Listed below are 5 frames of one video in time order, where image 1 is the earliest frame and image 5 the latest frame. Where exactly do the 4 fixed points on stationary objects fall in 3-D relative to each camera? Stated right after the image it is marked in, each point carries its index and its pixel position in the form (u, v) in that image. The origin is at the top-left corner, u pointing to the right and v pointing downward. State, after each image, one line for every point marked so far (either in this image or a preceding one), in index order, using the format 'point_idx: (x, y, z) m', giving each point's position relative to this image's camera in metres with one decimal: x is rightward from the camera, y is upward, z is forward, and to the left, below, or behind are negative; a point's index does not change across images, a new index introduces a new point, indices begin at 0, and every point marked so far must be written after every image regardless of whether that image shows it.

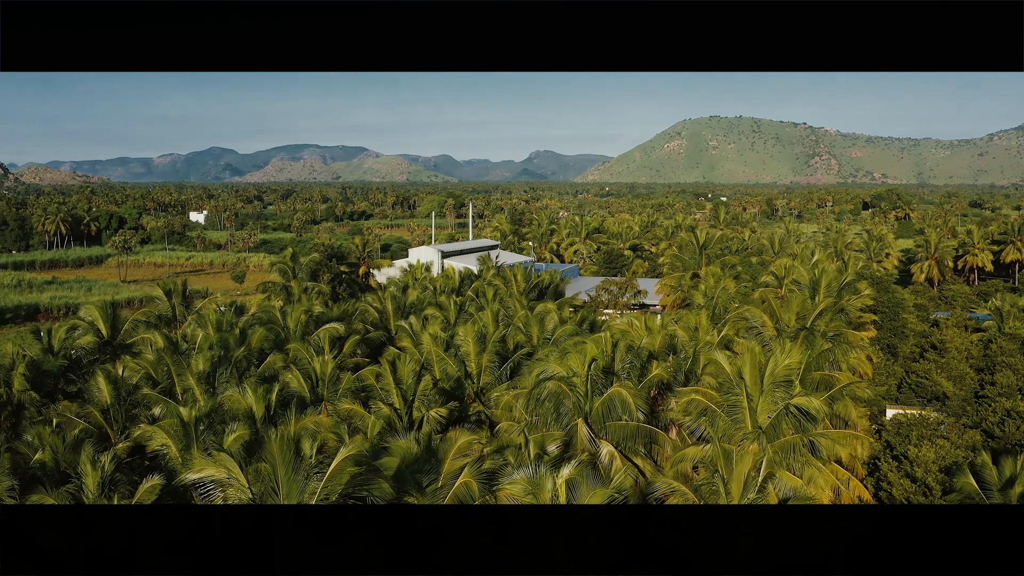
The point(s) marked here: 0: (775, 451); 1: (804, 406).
0: (+3.6, -2.2, +9.6) m
1: (+4.0, -1.7, +9.7) m
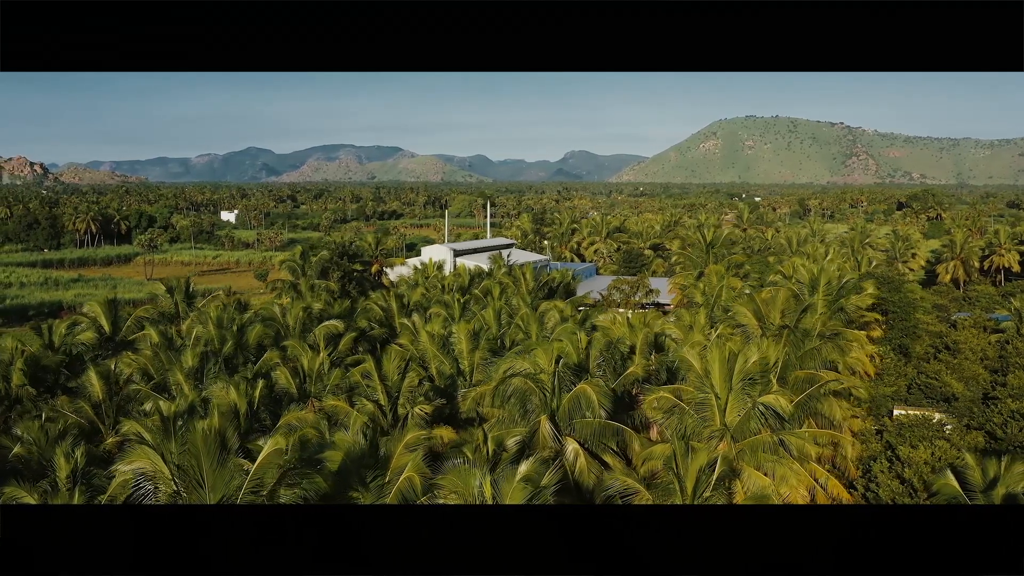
0: (+3.2, -2.2, +9.5) m
1: (+3.6, -1.6, +9.6) m
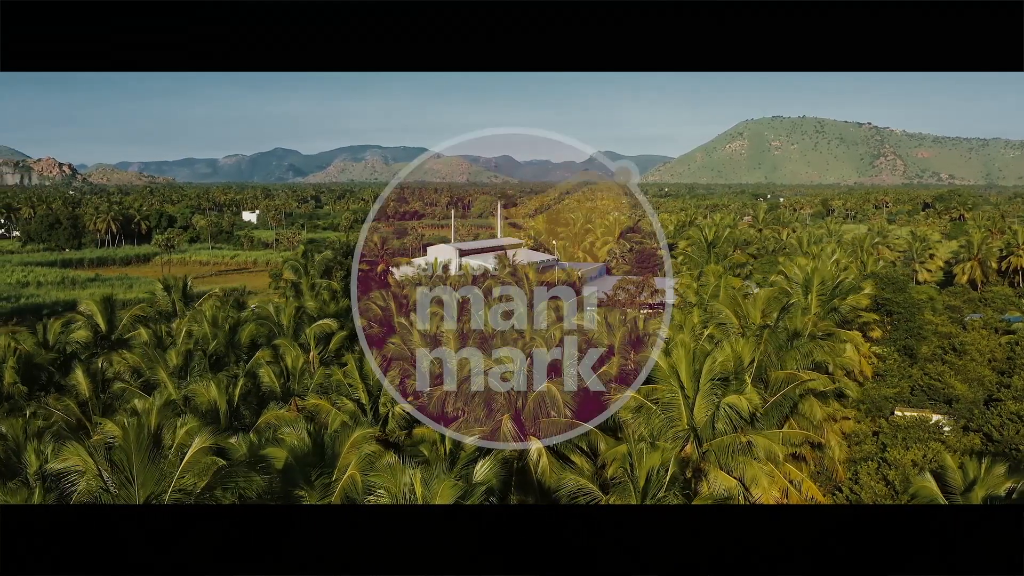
0: (+2.7, -2.2, +9.4) m
1: (+3.1, -1.6, +9.5) m
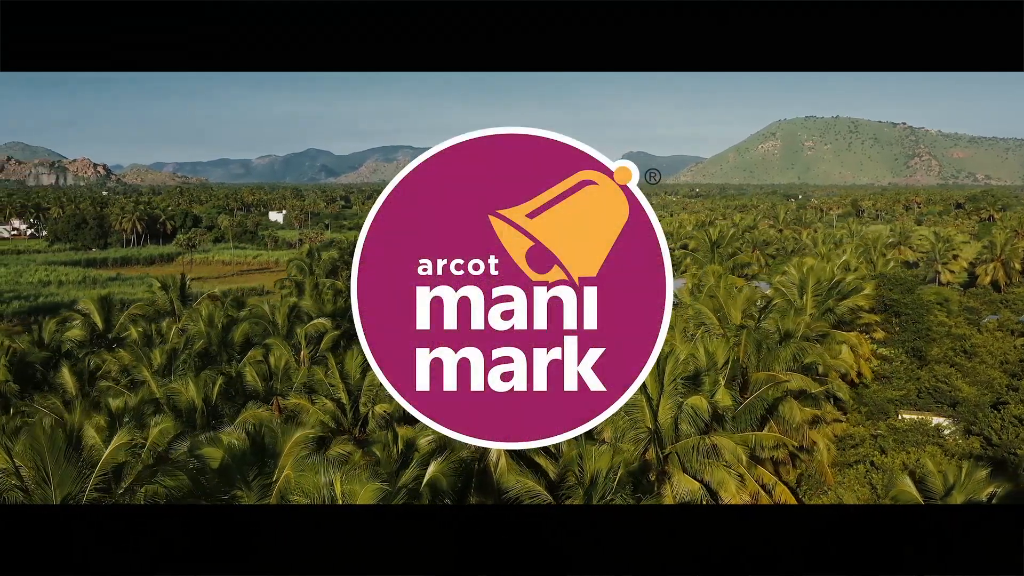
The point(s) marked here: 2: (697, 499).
0: (+2.2, -2.2, +9.3) m
1: (+2.6, -1.6, +9.4) m
2: (+2.4, -2.7, +8.8) m
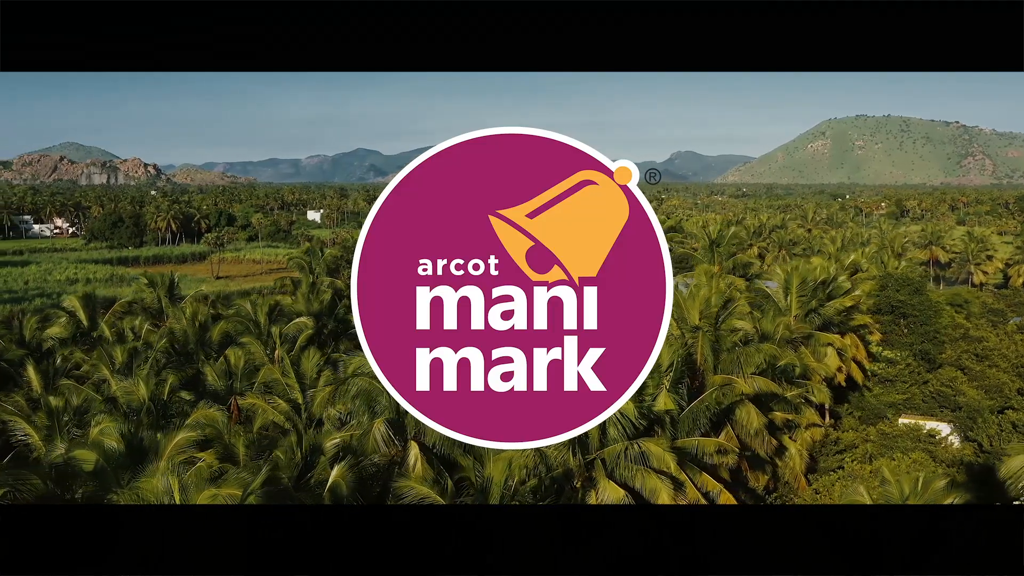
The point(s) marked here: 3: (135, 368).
0: (+1.2, -2.2, +9.0) m
1: (+1.7, -1.6, +9.1) m
2: (+1.4, -2.7, +8.5) m
3: (-9.0, -2.0, +16.8) m
